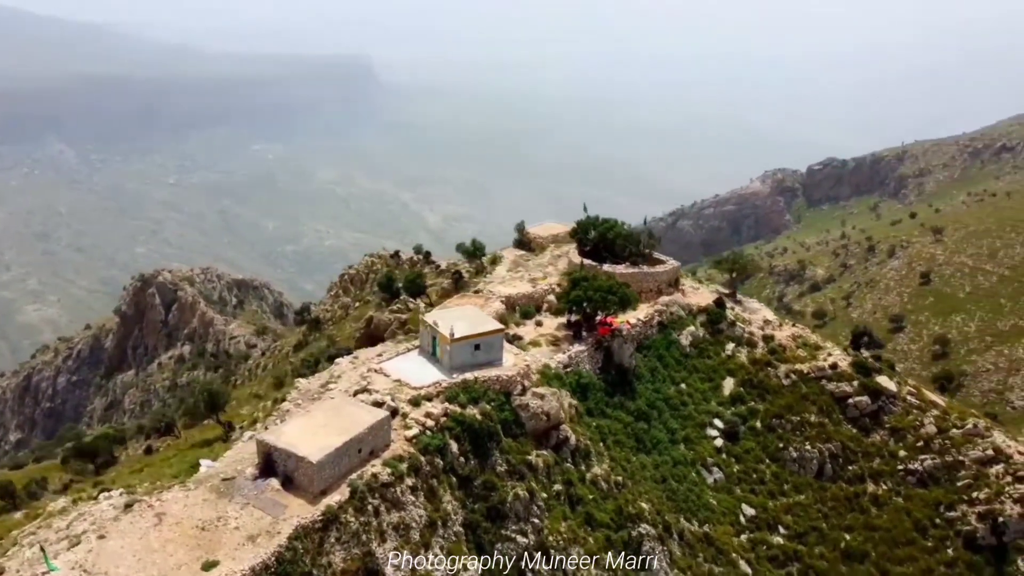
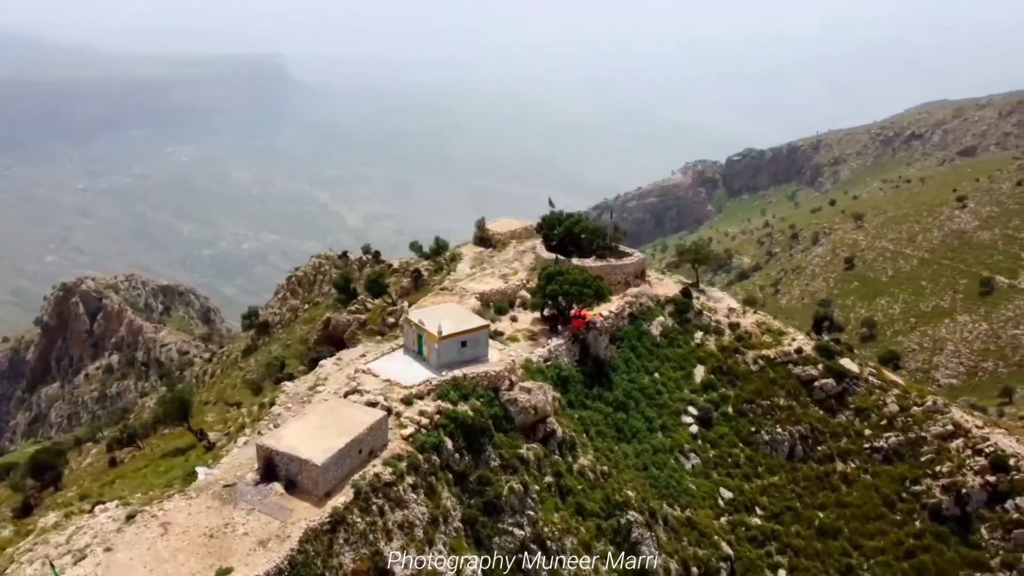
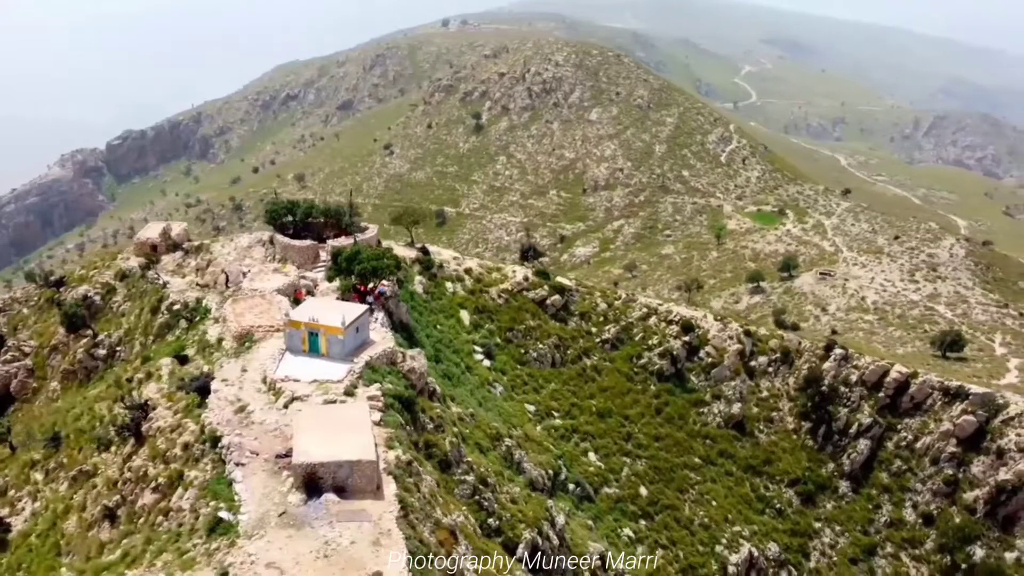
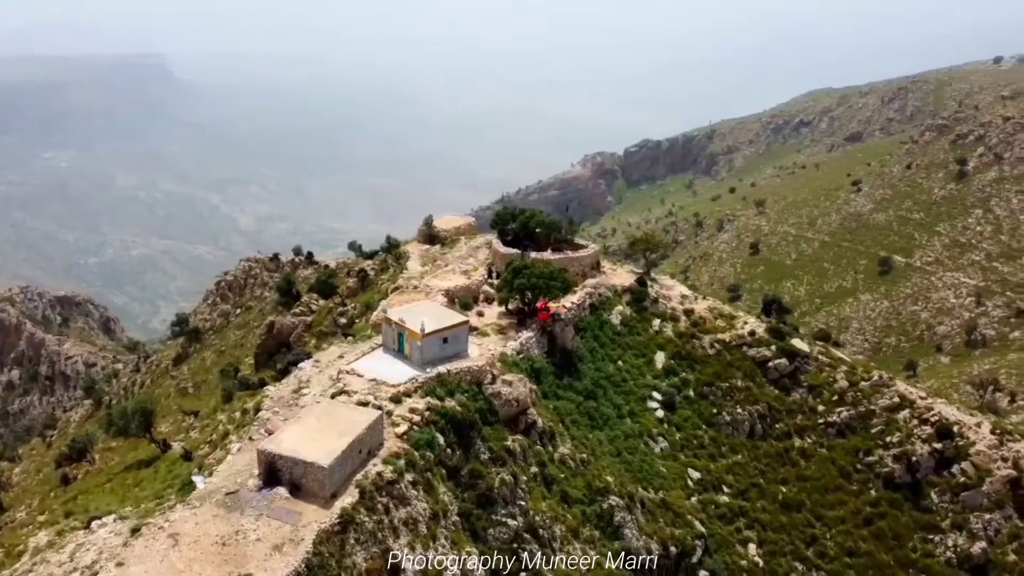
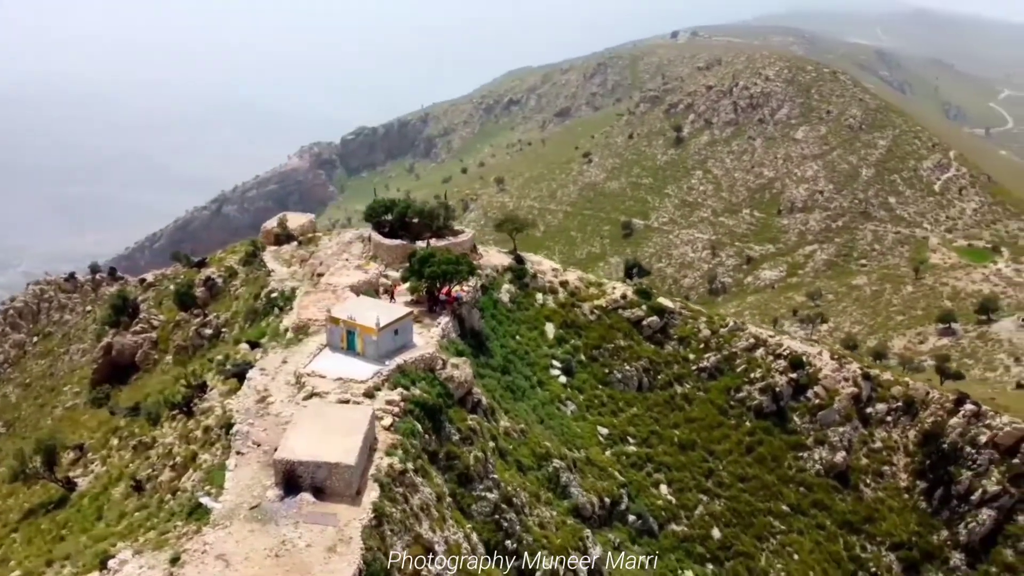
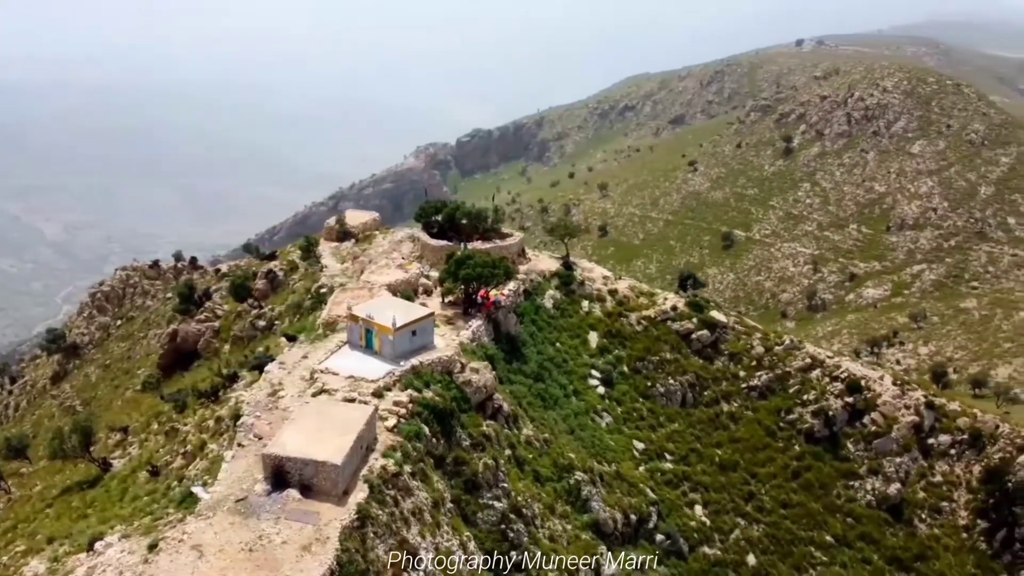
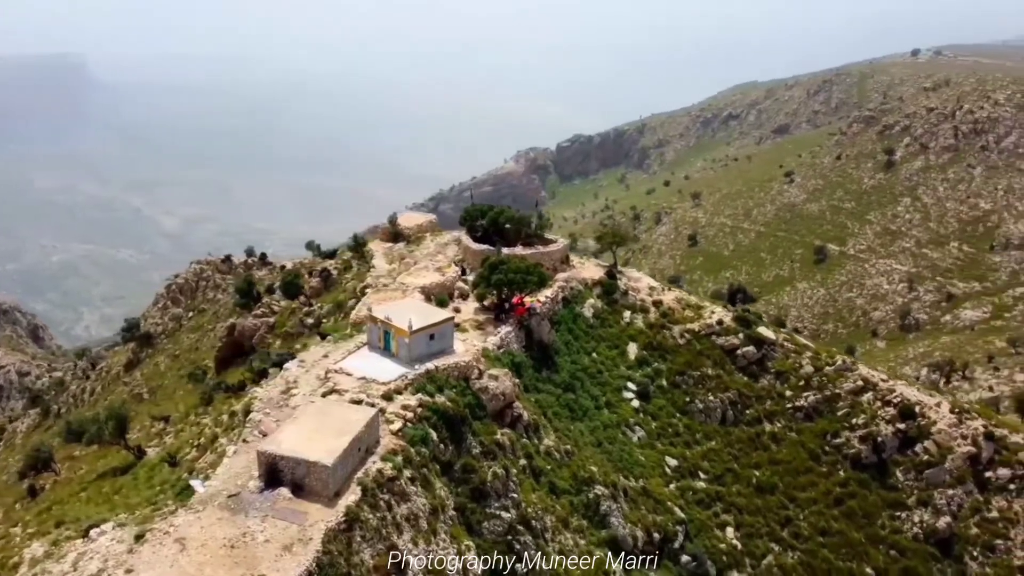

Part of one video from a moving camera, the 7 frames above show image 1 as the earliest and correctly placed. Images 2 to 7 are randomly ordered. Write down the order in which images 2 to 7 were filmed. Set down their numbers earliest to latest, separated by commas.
2, 4, 7, 6, 5, 3
